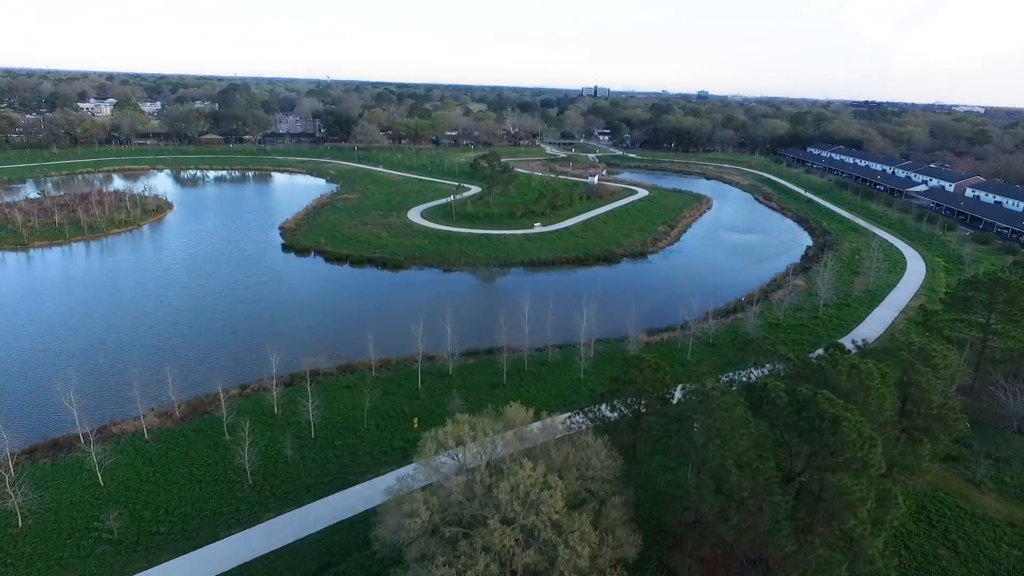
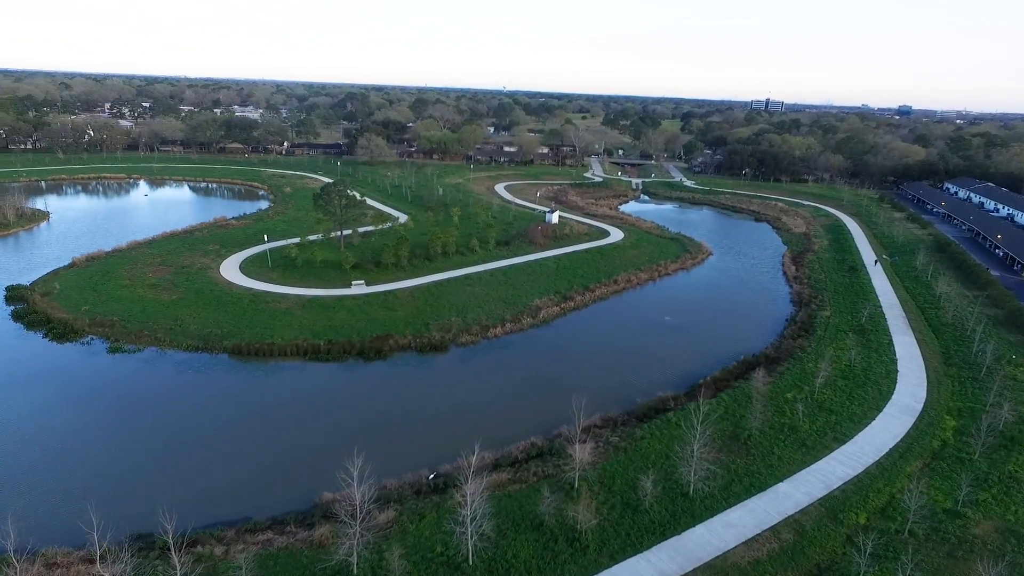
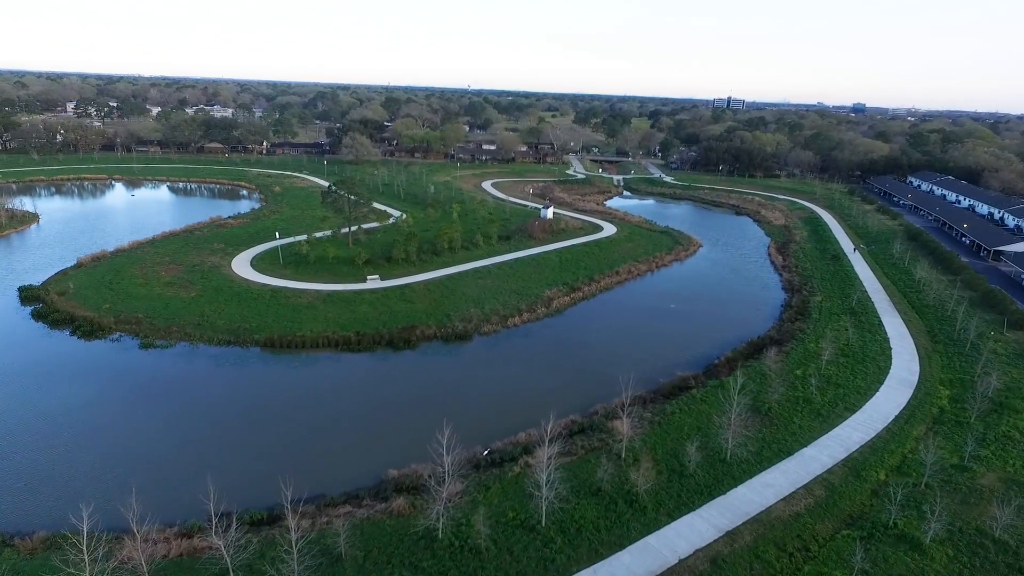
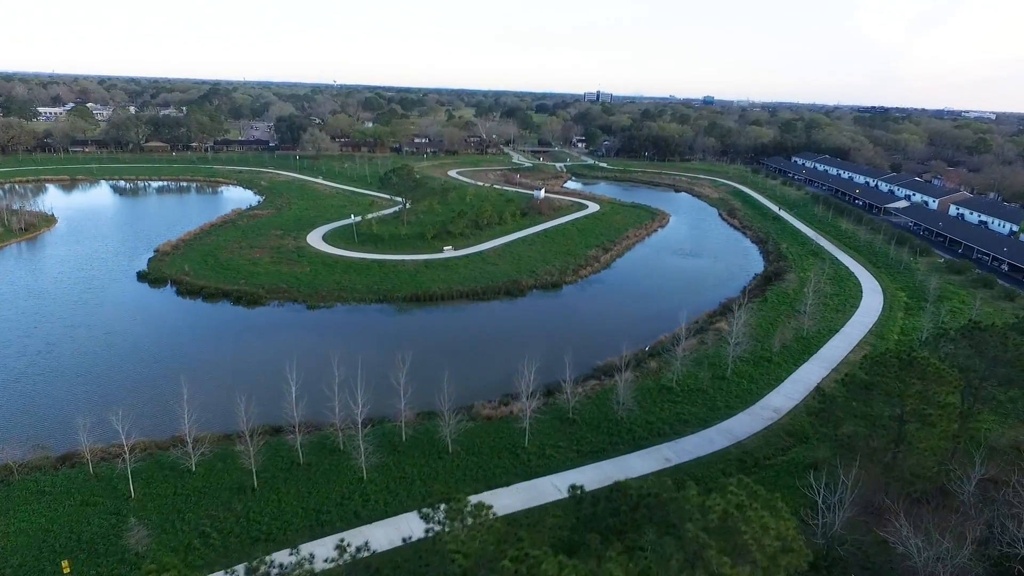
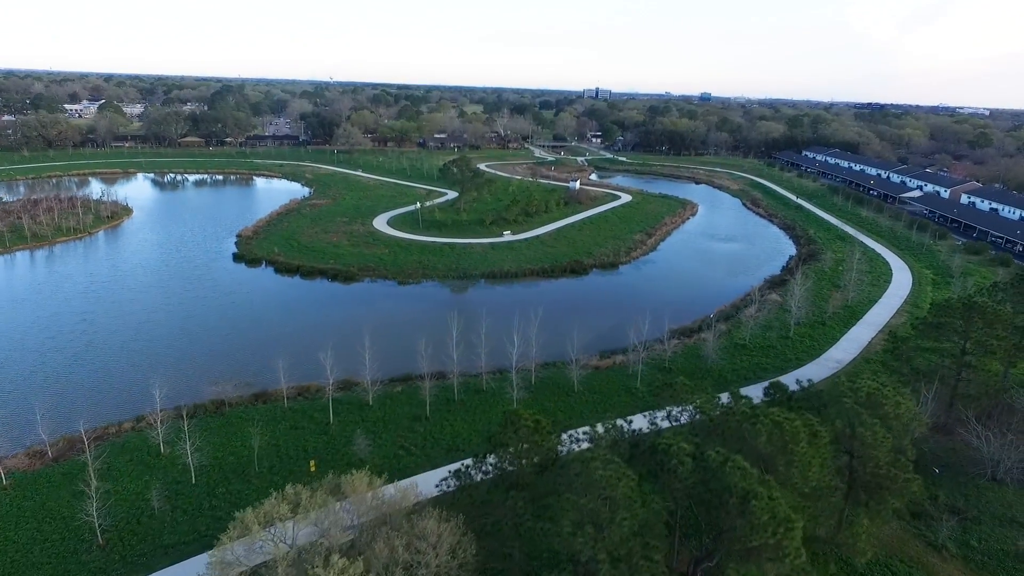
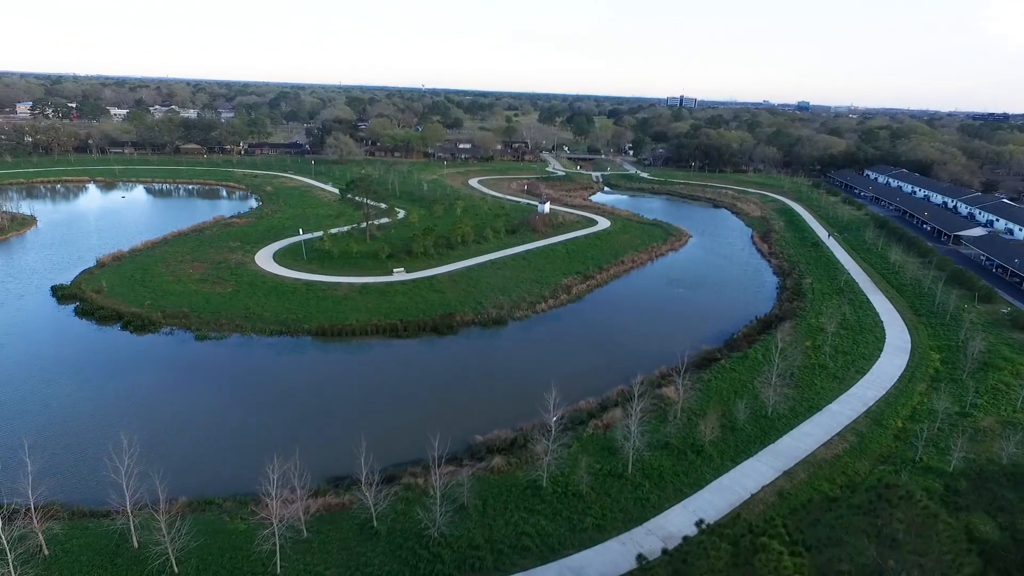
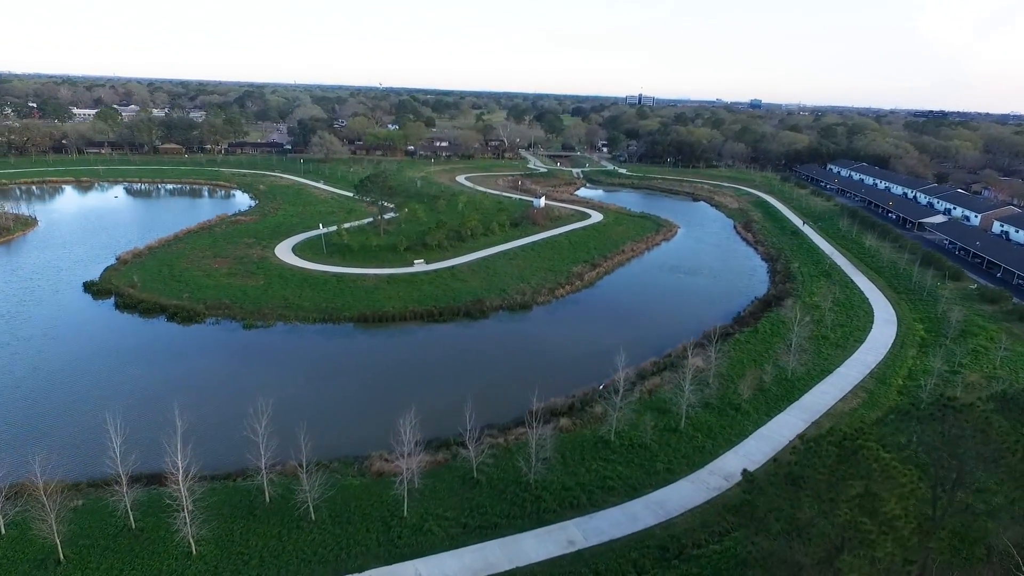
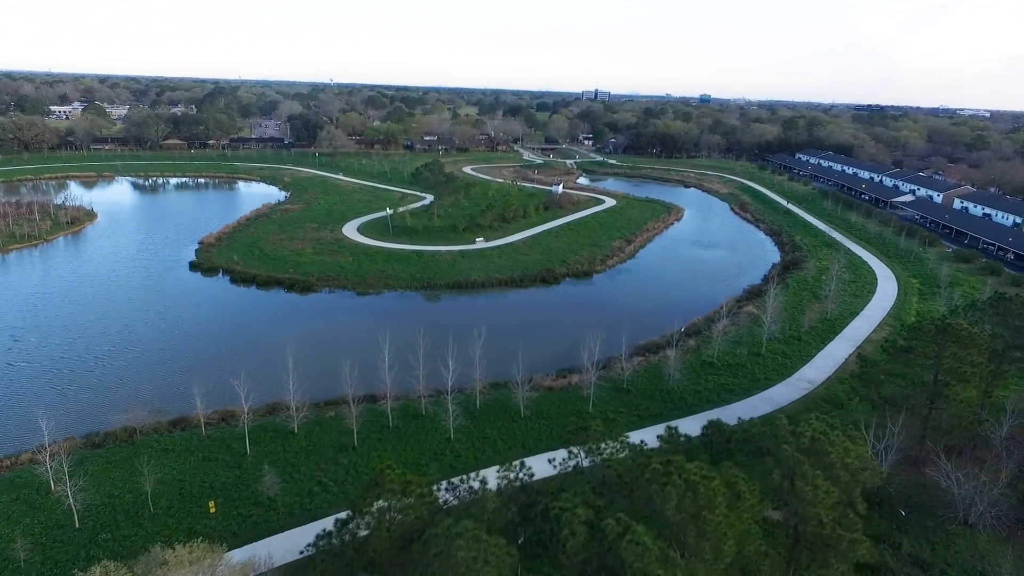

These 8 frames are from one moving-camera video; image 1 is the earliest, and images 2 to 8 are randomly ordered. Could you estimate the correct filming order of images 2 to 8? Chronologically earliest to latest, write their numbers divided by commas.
5, 8, 4, 7, 6, 3, 2
